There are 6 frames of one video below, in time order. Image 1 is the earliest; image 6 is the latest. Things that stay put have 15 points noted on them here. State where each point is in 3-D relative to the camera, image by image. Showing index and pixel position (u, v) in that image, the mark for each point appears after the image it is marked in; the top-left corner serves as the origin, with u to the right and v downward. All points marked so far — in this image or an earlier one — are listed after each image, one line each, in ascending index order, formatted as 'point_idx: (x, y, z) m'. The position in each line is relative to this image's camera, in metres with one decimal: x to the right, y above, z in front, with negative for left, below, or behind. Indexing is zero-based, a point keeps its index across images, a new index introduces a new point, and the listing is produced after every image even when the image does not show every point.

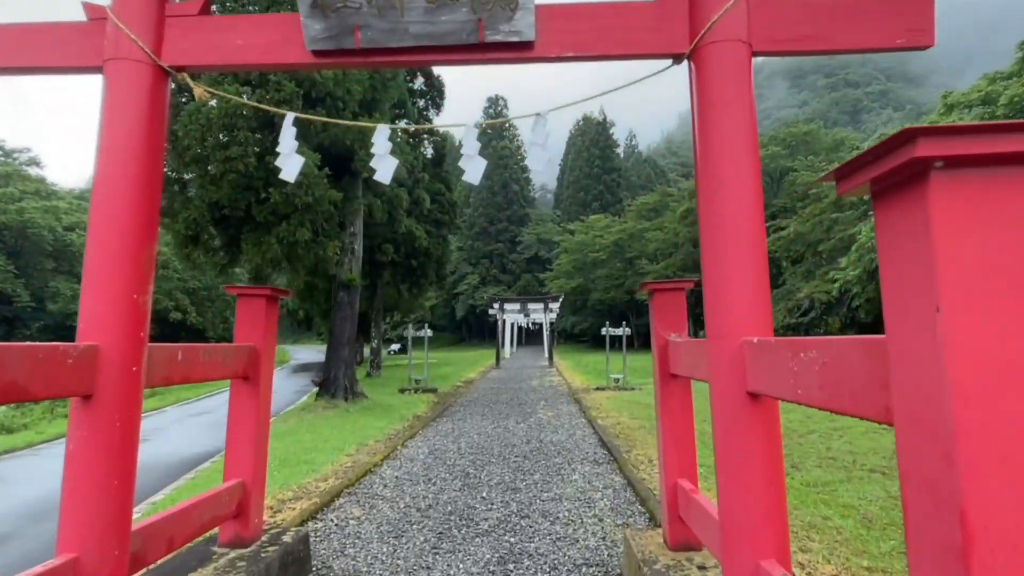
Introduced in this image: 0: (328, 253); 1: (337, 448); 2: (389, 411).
0: (-2.9, +0.6, +9.6) m
1: (-1.9, -1.8, +6.8) m
2: (-2.0, -2.0, +10.2) m
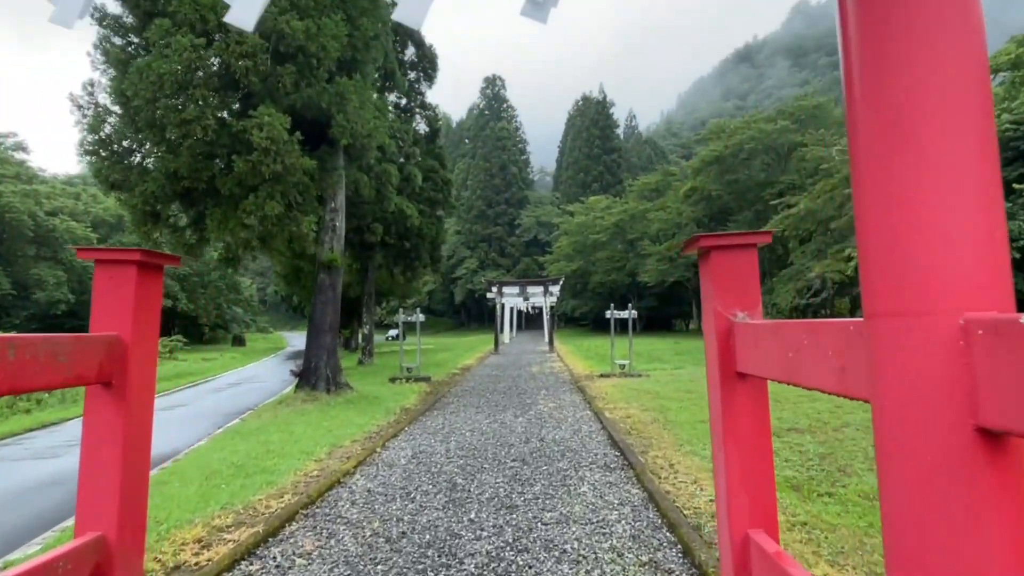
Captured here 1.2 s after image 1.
0: (-2.9, +0.8, +8.6) m
1: (-2.0, -1.6, +5.9) m
2: (-2.1, -1.7, +9.2) m
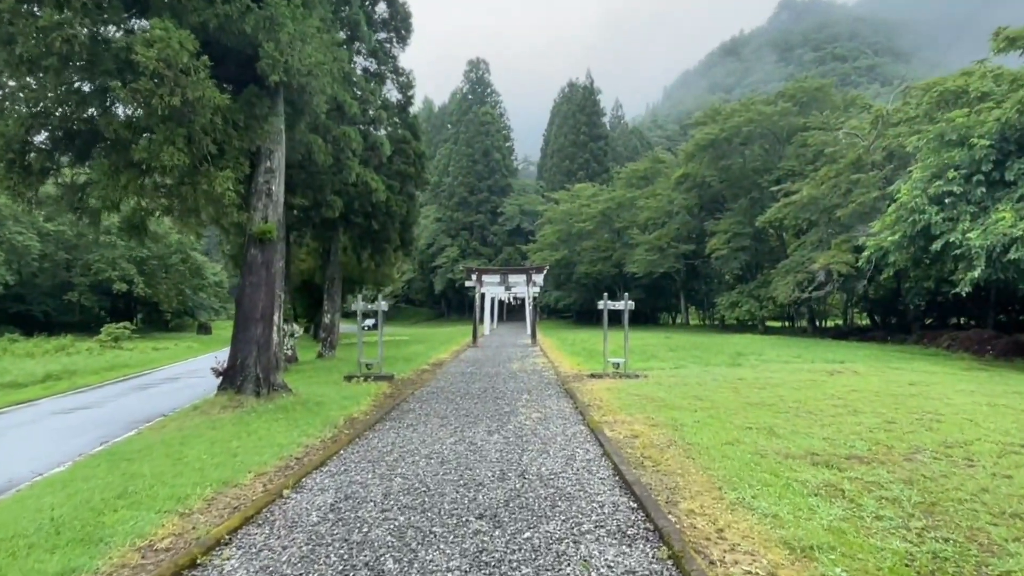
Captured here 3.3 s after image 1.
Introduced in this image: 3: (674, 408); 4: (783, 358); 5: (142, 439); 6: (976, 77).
0: (-3.2, +1.1, +6.7) m
1: (-2.2, -1.3, +4.0) m
2: (-2.4, -1.5, +7.4) m
3: (+2.0, -1.5, +7.7) m
4: (+5.9, -1.5, +13.5) m
5: (-3.7, -1.5, +6.2) m
6: (+13.4, +6.1, +17.9) m
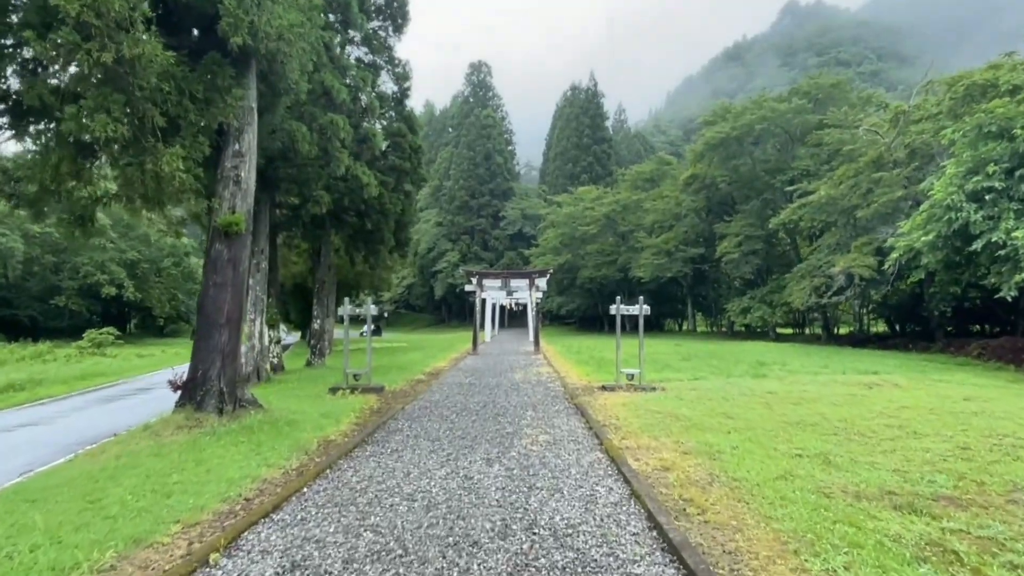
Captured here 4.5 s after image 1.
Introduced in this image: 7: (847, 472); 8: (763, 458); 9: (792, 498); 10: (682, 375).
0: (-3.1, +1.1, +5.6) m
1: (-2.2, -1.3, +3.0) m
2: (-2.3, -1.5, +6.3) m
3: (+2.1, -1.5, +6.6) m
4: (+6.0, -1.6, +12.4) m
5: (-3.7, -1.5, +5.1) m
6: (+13.4, +5.9, +16.9) m
7: (+2.8, -1.5, +5.1) m
8: (+2.2, -1.5, +5.5) m
9: (+1.9, -1.4, +4.3) m
10: (+3.2, -1.6, +11.5) m
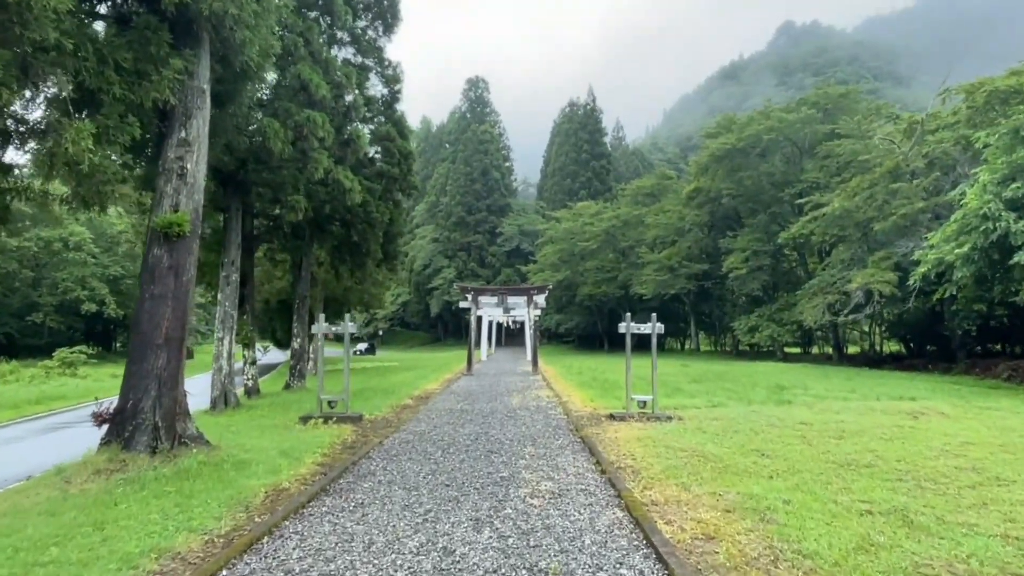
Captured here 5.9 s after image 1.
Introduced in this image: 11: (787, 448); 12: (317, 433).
0: (-3.2, +1.0, +4.5) m
1: (-2.2, -1.3, +1.8) m
2: (-2.4, -1.6, +5.1) m
3: (+2.0, -1.6, +5.4) m
4: (+5.9, -1.9, +11.2) m
5: (-3.7, -1.6, +3.9) m
6: (+13.4, +5.5, +15.9) m
7: (+2.8, -1.6, +4.0) m
8: (+2.2, -1.6, +4.3) m
9: (+1.9, -1.5, +3.1) m
10: (+3.1, -1.9, +10.3) m
11: (+2.9, -1.7, +6.6) m
12: (-2.4, -1.8, +7.7) m
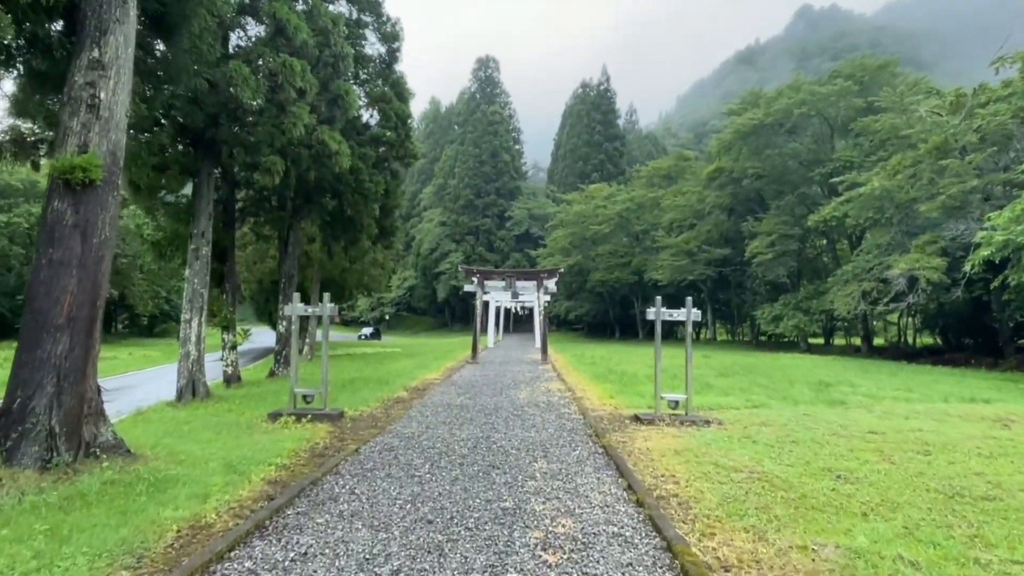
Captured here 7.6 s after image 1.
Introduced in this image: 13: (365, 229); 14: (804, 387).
0: (-3.1, +1.2, +3.1) m
1: (-2.2, -1.2, +0.4) m
2: (-2.3, -1.4, +3.7) m
3: (+2.1, -1.4, +4.0) m
4: (+6.0, -1.6, +9.8) m
5: (-3.7, -1.3, +2.6) m
6: (+13.6, +5.8, +14.2) m
7: (+2.8, -1.5, +2.5) m
8: (+2.2, -1.4, +2.9) m
9: (+1.9, -1.4, +1.7) m
10: (+3.2, -1.6, +8.9) m
11: (+3.0, -1.5, +5.2) m
12: (-2.4, -1.5, +6.4) m
13: (-3.0, +1.1, +12.6) m
14: (+5.0, -1.7, +10.5) m
